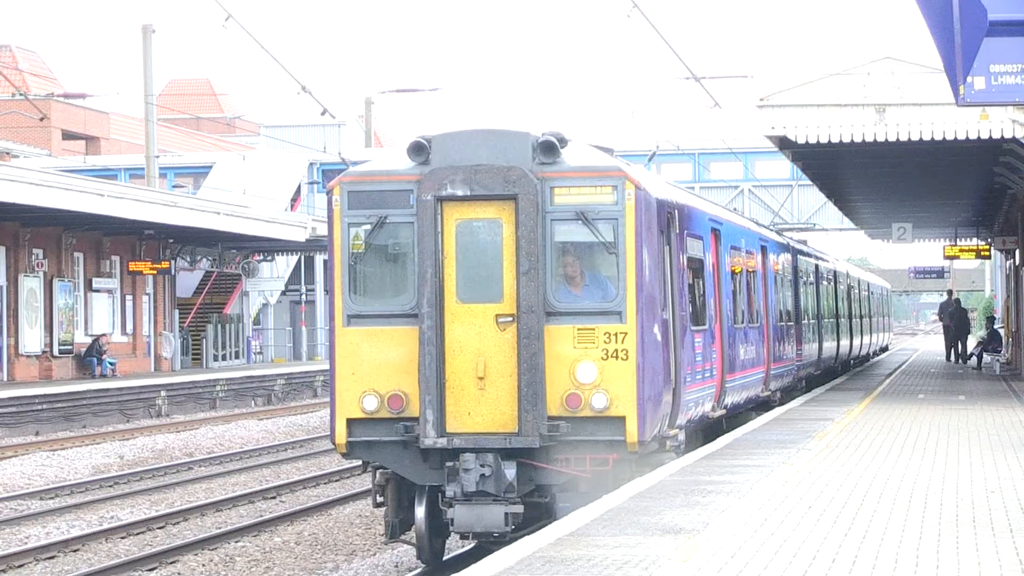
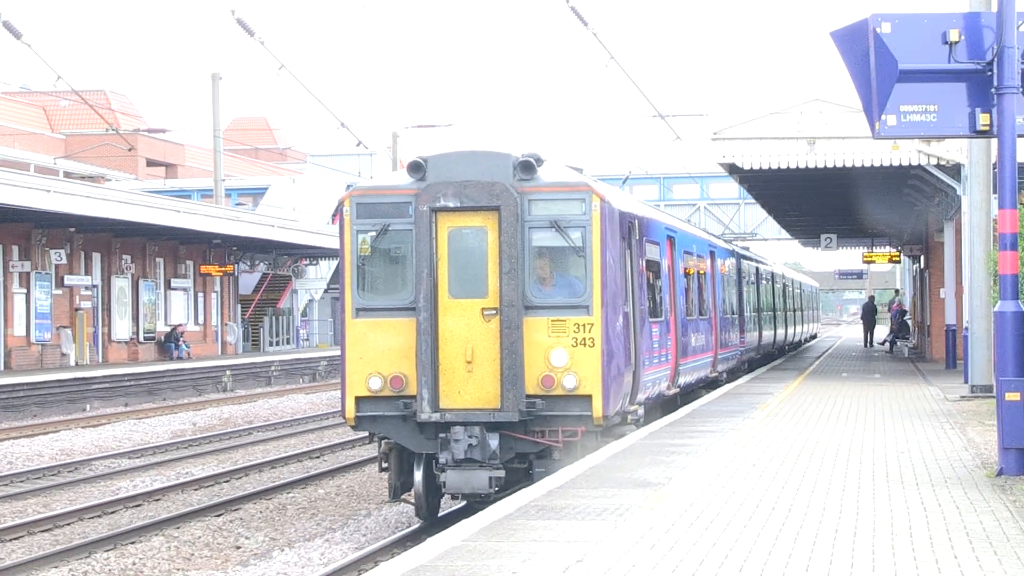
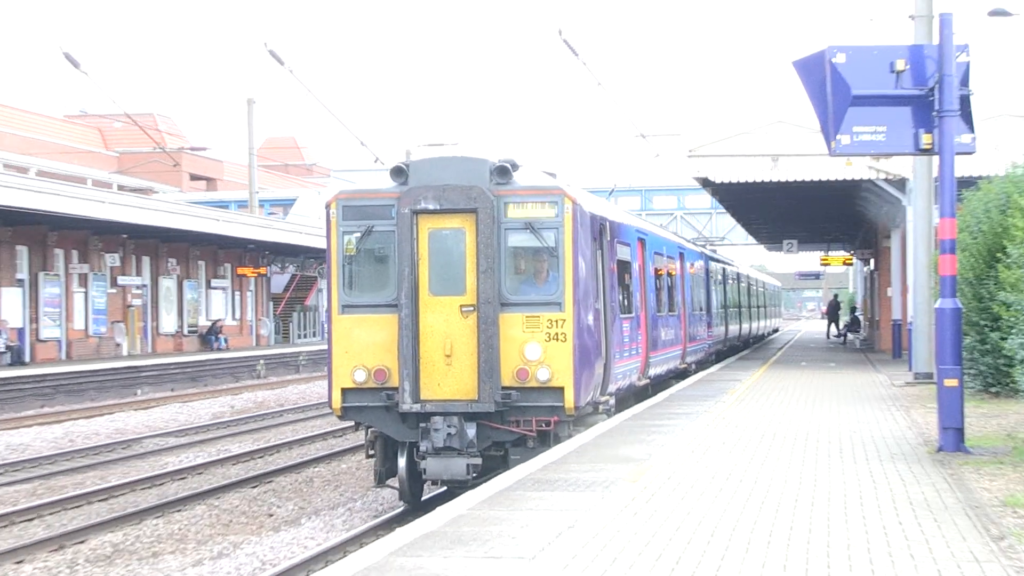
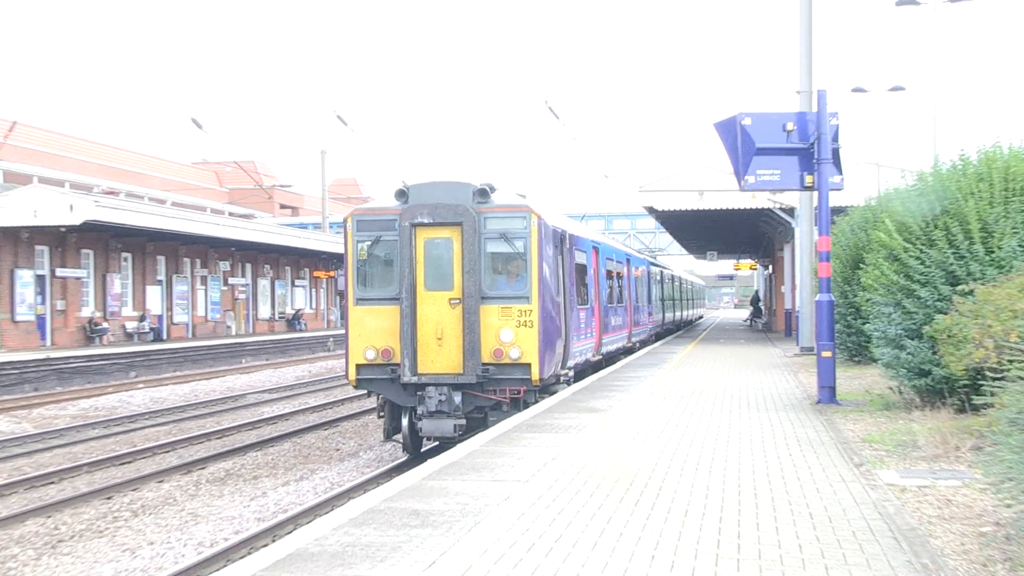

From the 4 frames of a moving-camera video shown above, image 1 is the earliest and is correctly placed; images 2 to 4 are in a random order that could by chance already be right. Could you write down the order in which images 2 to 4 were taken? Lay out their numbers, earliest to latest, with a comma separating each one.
2, 3, 4
